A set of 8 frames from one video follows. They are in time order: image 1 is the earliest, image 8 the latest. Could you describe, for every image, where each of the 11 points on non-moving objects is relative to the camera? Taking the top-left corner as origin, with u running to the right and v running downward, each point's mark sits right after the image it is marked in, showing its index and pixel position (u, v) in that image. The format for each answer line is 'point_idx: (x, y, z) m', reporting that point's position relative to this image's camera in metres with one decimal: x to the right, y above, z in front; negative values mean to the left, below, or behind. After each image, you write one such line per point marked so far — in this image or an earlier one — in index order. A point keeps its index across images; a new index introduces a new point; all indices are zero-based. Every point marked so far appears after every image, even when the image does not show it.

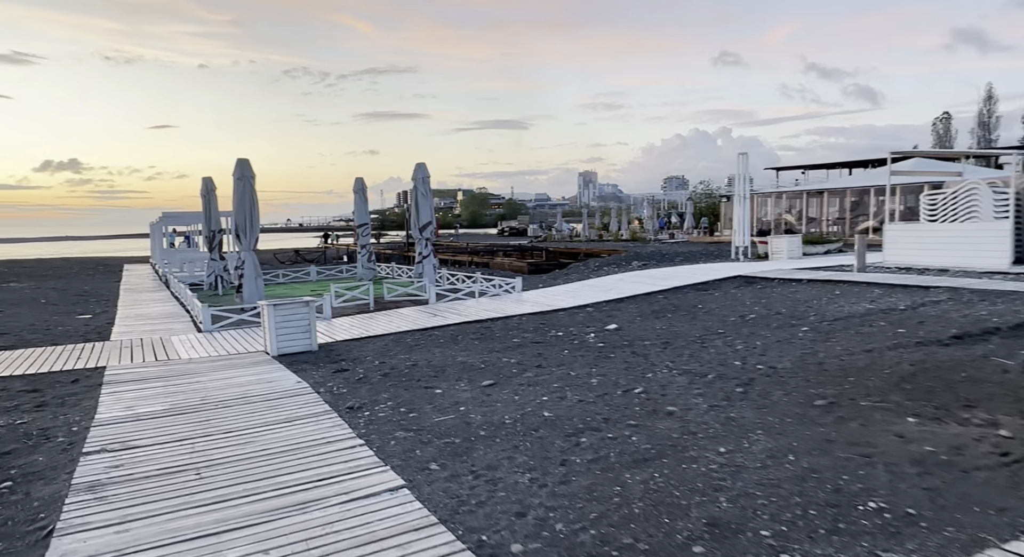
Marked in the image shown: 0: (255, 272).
0: (-6.5, +0.1, +16.1) m
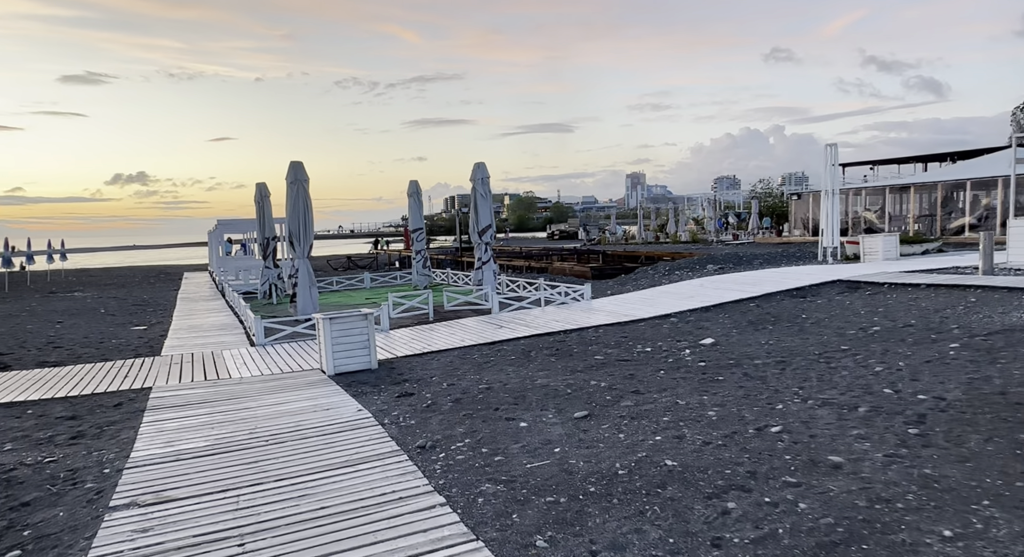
0: (-4.9, -0.1, +15.4) m
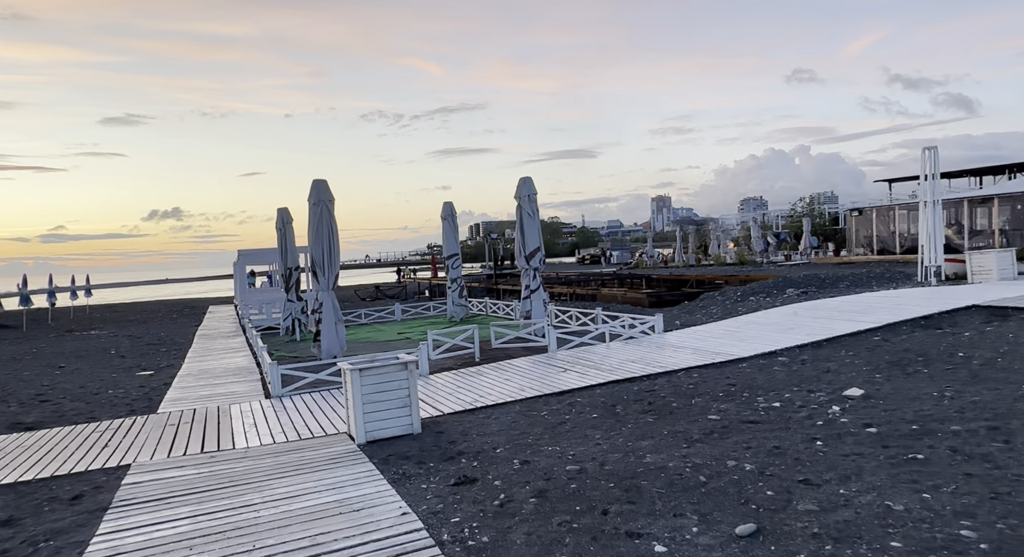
0: (-3.8, -0.8, +13.6) m
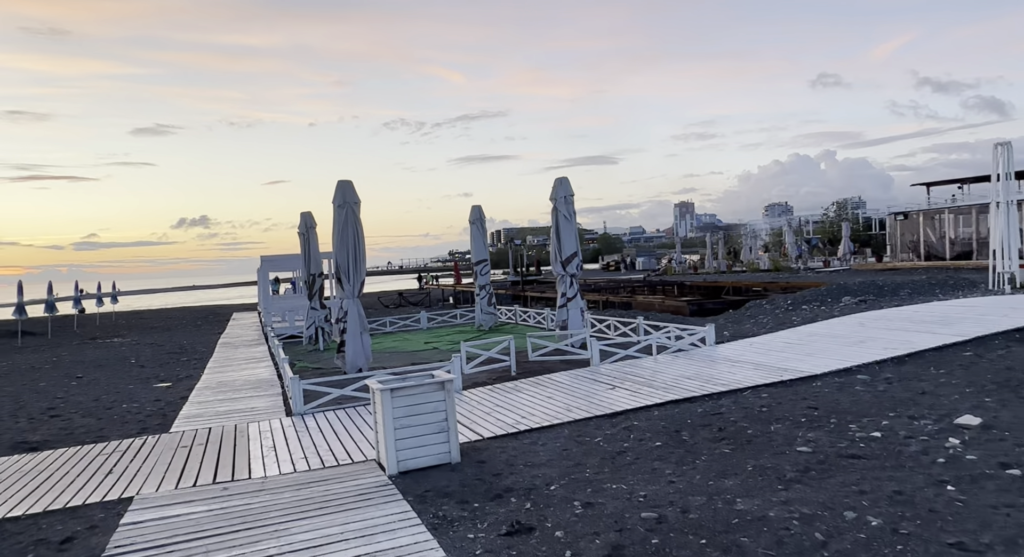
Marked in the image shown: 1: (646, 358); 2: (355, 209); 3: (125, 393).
0: (-3.0, -1.0, +12.8) m
1: (+2.2, -1.3, +10.6) m
2: (-3.1, +1.4, +12.9) m
3: (-7.8, -2.3, +12.9) m
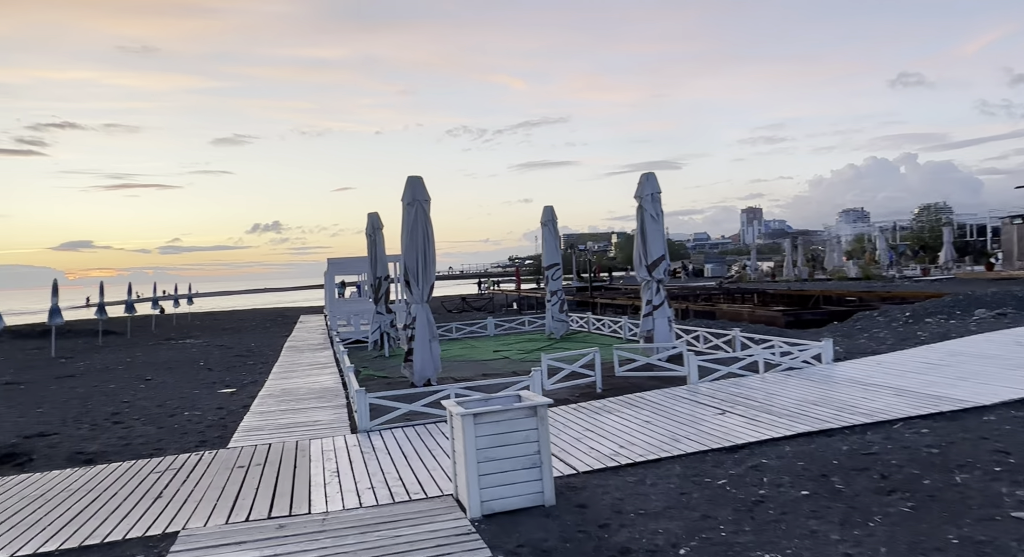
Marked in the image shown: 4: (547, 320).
0: (-1.6, -1.0, +12.0) m
1: (+3.5, -1.4, +9.3) m
2: (-1.6, +1.3, +12.0) m
3: (-6.3, -2.3, +12.5) m
4: (+1.0, -1.2, +18.8) m
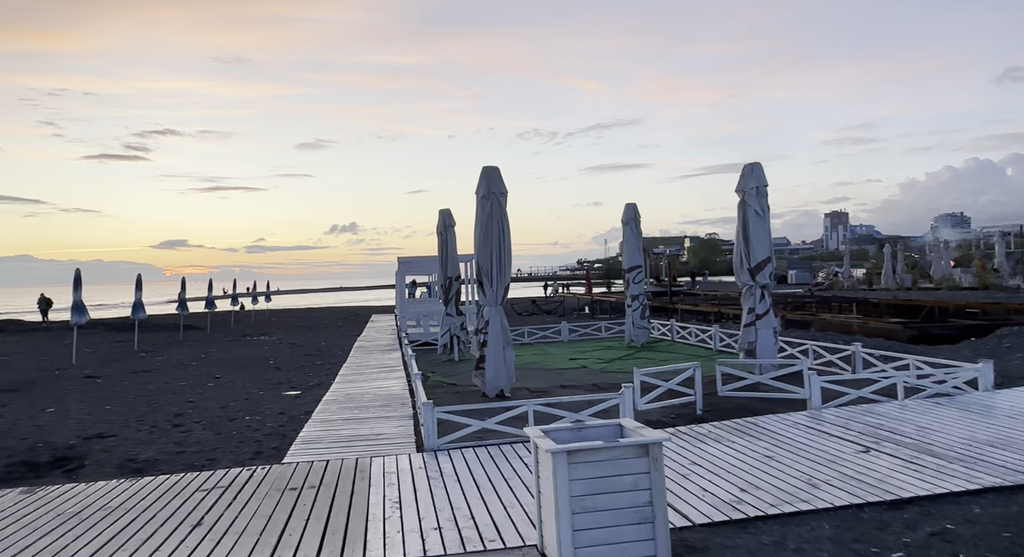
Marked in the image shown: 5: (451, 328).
0: (-0.2, -1.0, +10.9) m
1: (+4.5, -1.5, +7.7) m
2: (-0.2, +1.3, +11.0) m
3: (-4.8, -2.3, +11.9) m
4: (+3.1, -1.3, +17.5) m
5: (-1.6, -1.3, +17.0) m
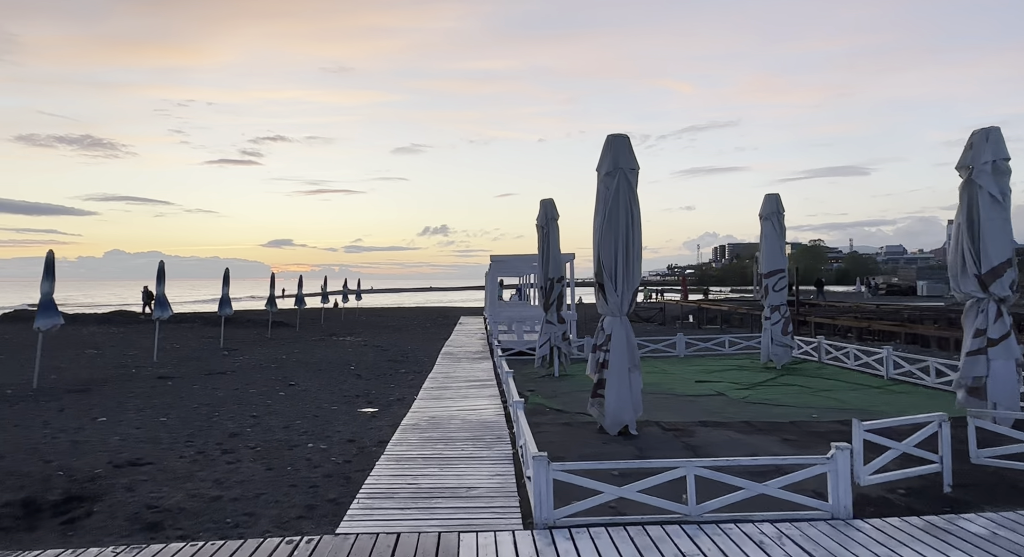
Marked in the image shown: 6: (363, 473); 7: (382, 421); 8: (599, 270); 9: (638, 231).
0: (+1.5, -1.1, +8.4) m
1: (+5.7, -1.6, +4.6) m
2: (+1.6, +1.3, +8.5) m
3: (-3.0, -2.2, +10.1) m
4: (+5.7, -1.5, +14.5) m
5: (+0.9, -1.4, +14.6) m
6: (-1.6, -2.1, +7.1) m
7: (-2.0, -2.2, +10.2) m
8: (+1.2, +0.1, +8.6) m
9: (+1.7, +0.6, +8.5) m
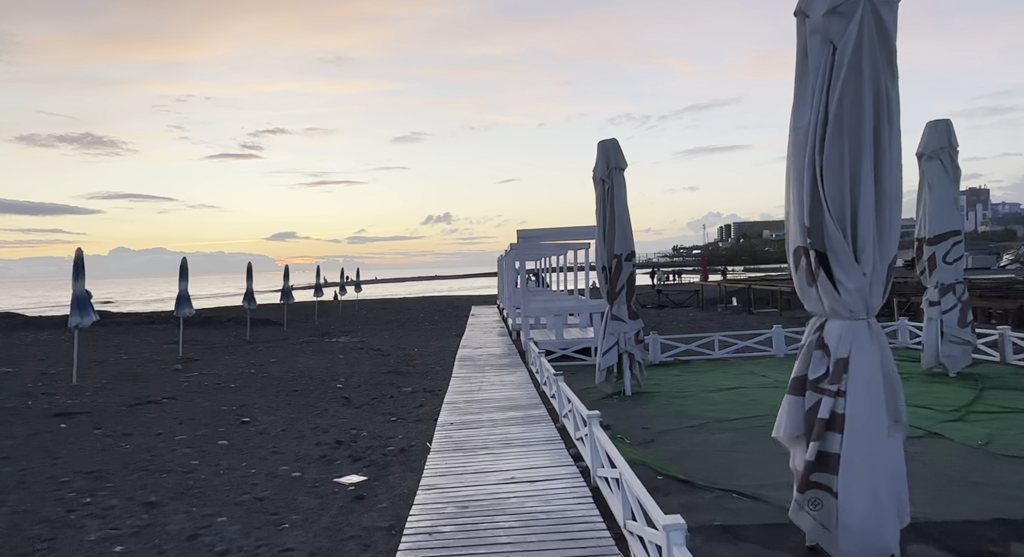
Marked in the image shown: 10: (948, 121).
0: (+2.3, -0.8, +3.9) m
1: (+6.5, -1.3, +0.1) m
2: (+2.3, +1.6, +3.9) m
3: (-2.2, -2.0, +5.6) m
4: (+6.5, -1.0, +9.9) m
5: (+1.7, -1.0, +10.1) m
6: (-0.8, -2.0, +2.6) m
7: (-1.2, -2.0, +5.7) m
8: (+1.9, +0.3, +4.0) m
9: (+2.4, +0.9, +4.0) m
10: (+6.5, +2.3, +9.4) m
